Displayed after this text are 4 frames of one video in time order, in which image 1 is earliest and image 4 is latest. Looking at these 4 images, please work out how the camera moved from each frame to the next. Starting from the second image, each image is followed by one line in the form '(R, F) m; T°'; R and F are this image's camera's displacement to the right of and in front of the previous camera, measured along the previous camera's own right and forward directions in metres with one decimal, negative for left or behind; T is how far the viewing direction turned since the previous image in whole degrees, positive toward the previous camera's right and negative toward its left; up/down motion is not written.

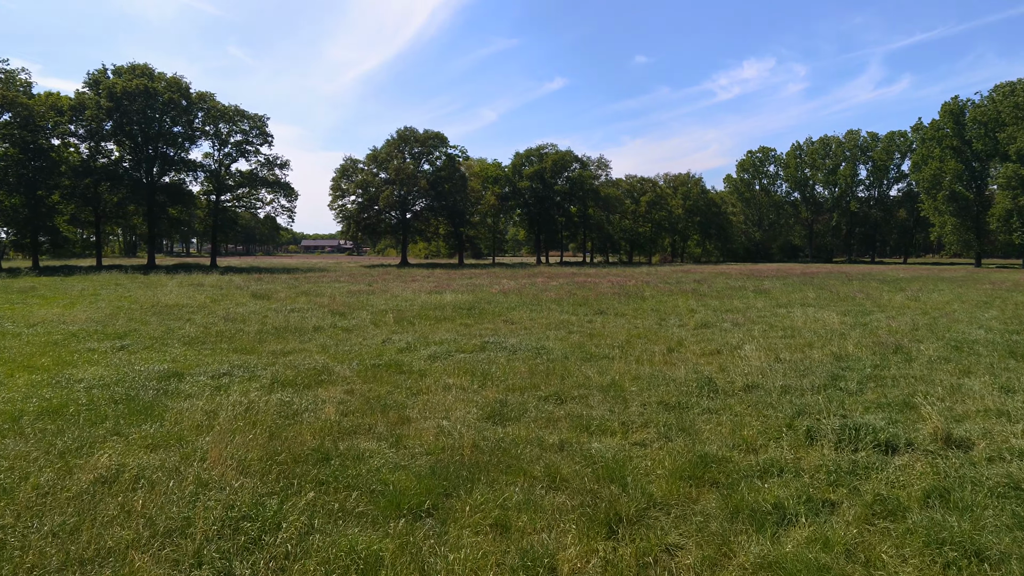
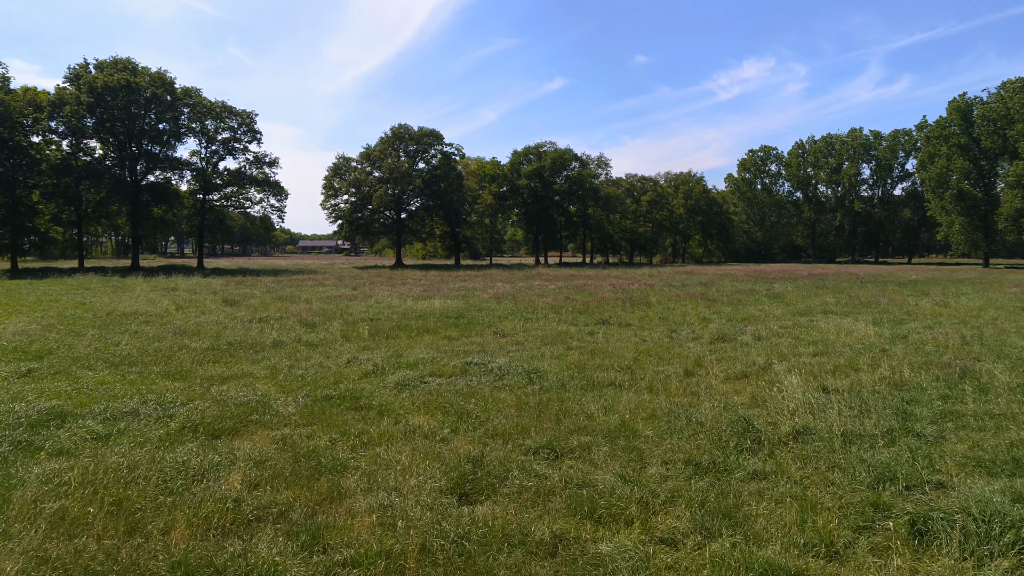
(+0.2, +1.8) m; 0°
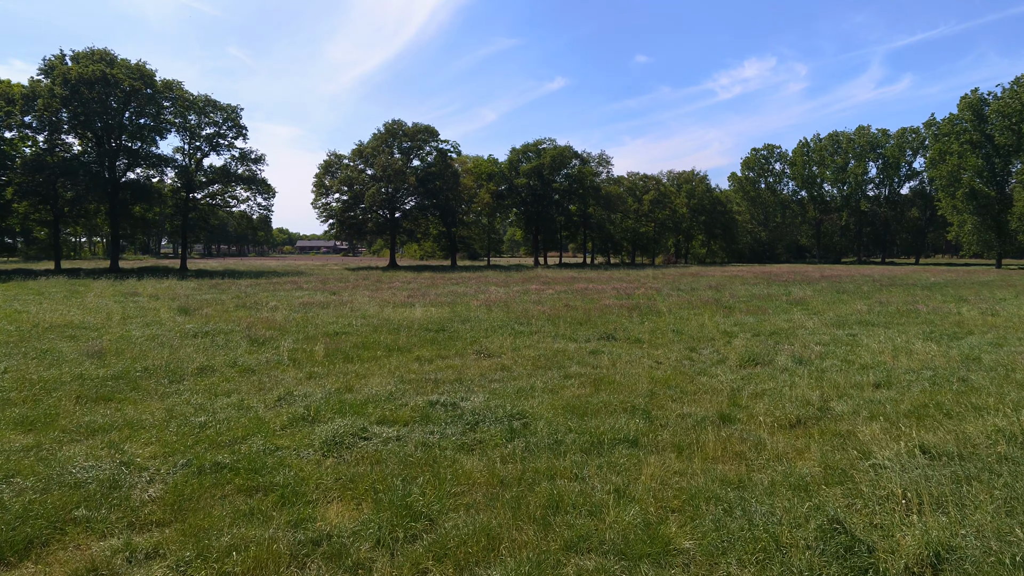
(+0.2, +2.3) m; 0°
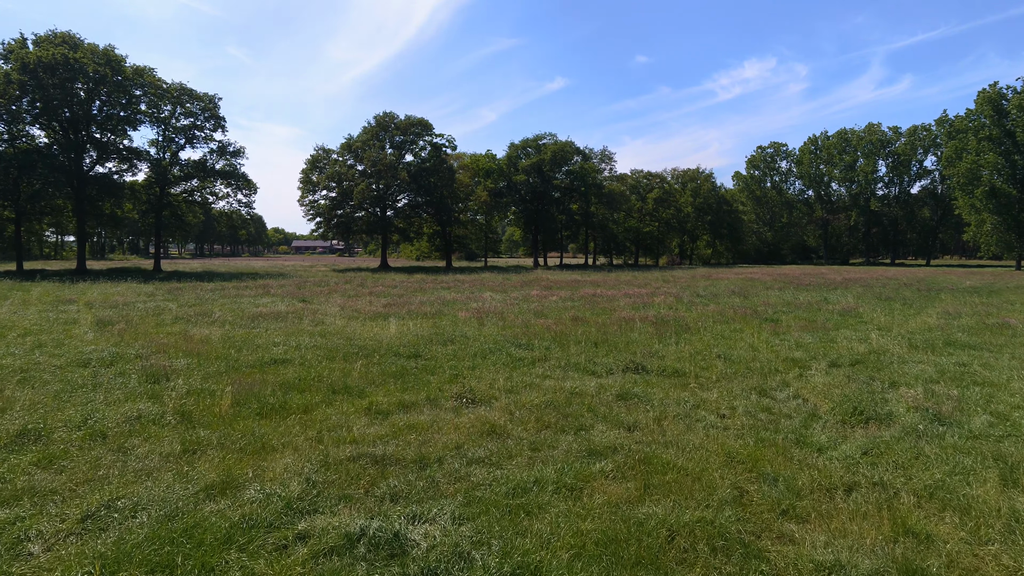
(0.0, +3.4) m; 0°
